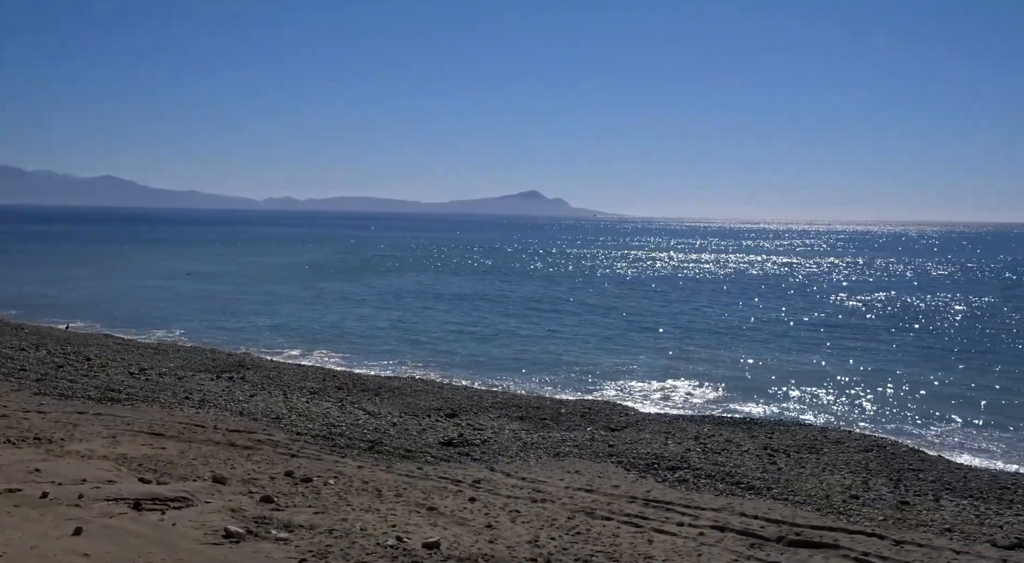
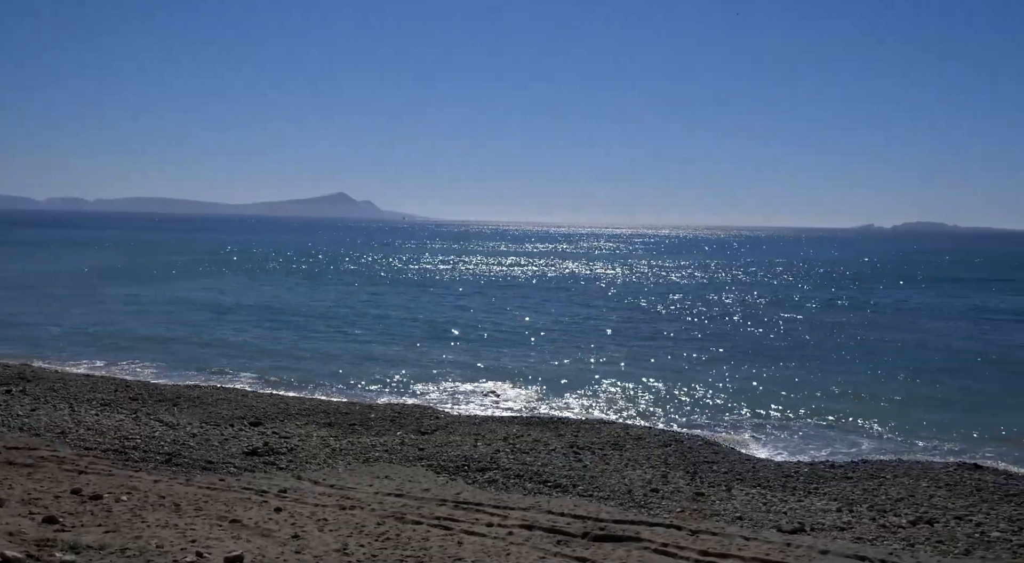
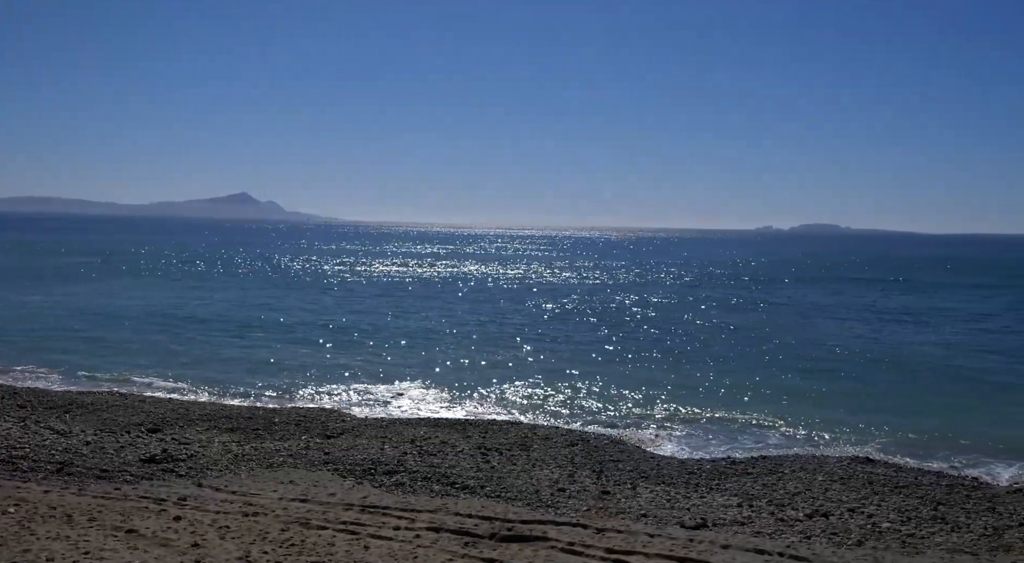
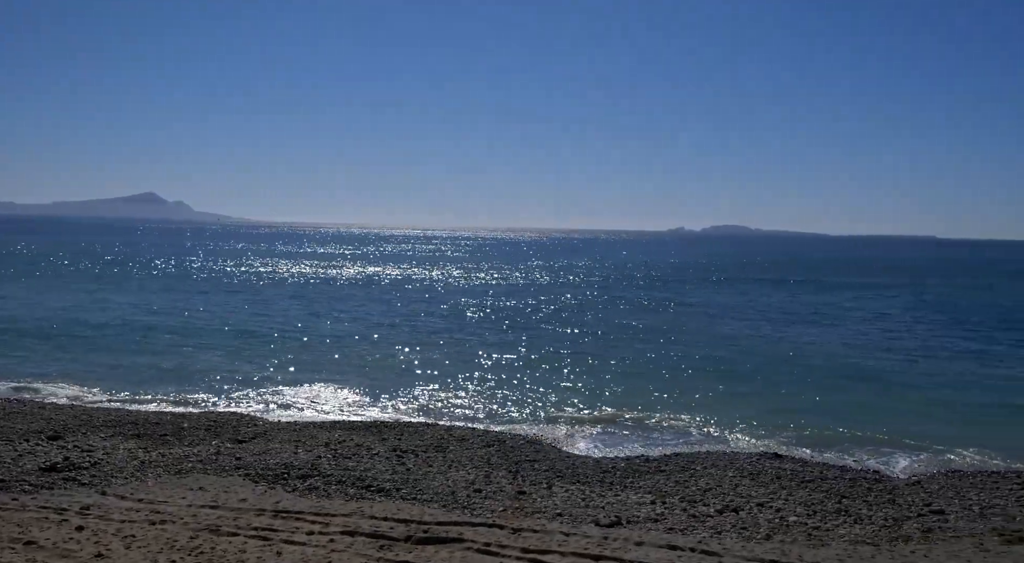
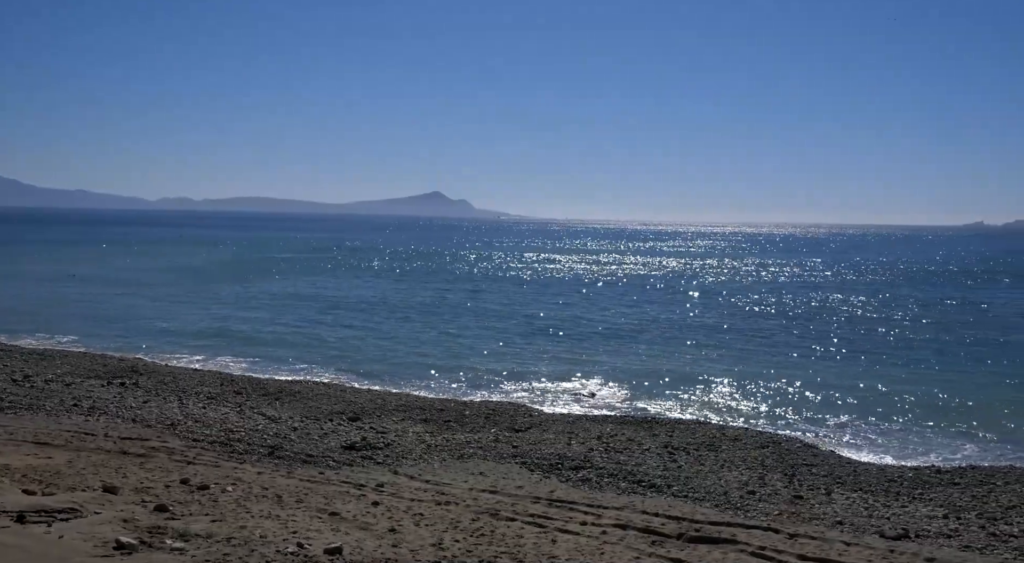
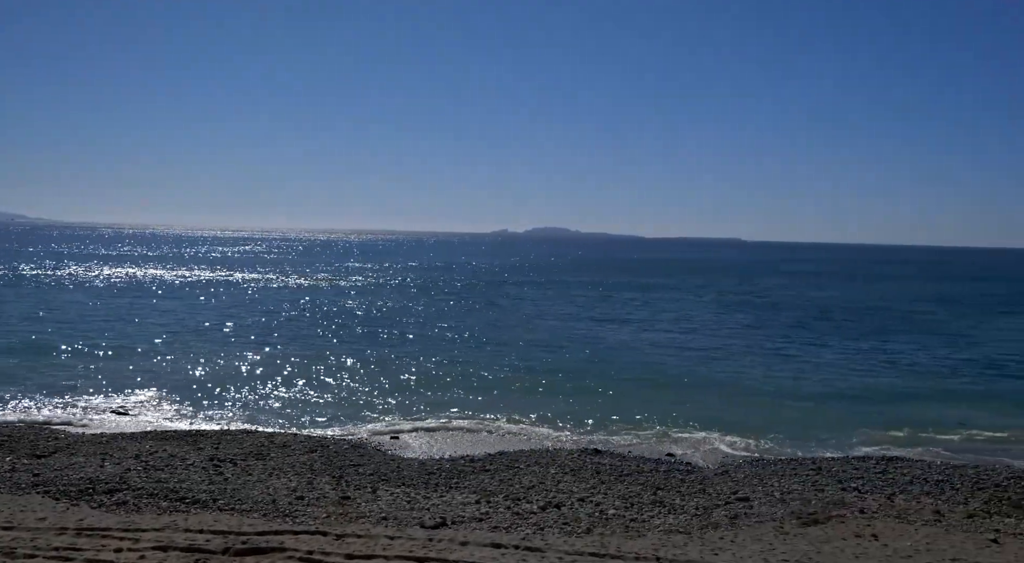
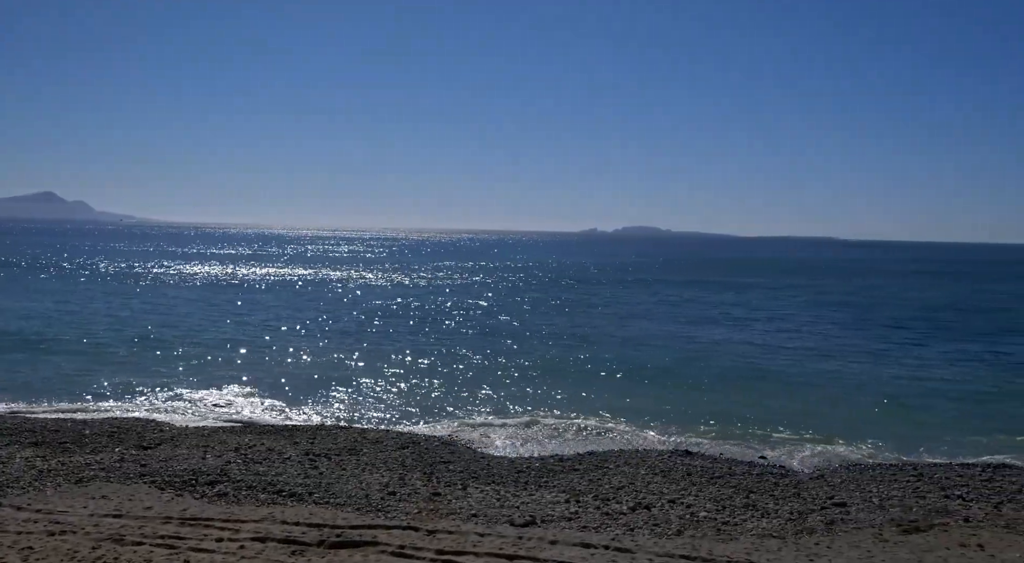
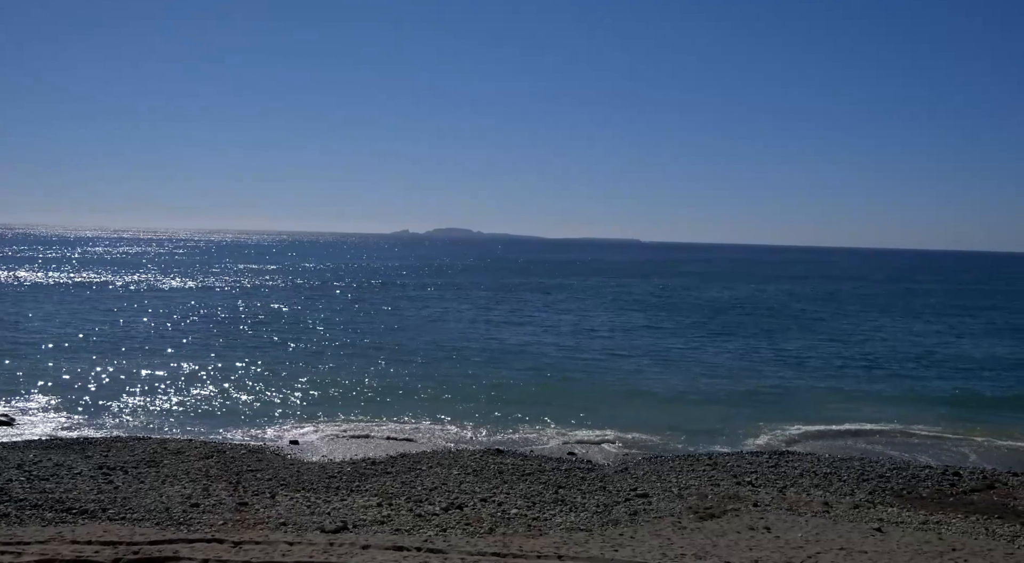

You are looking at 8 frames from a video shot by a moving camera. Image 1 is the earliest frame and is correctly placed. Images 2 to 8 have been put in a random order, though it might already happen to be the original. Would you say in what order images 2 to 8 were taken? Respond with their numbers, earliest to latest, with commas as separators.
5, 2, 3, 4, 7, 6, 8
